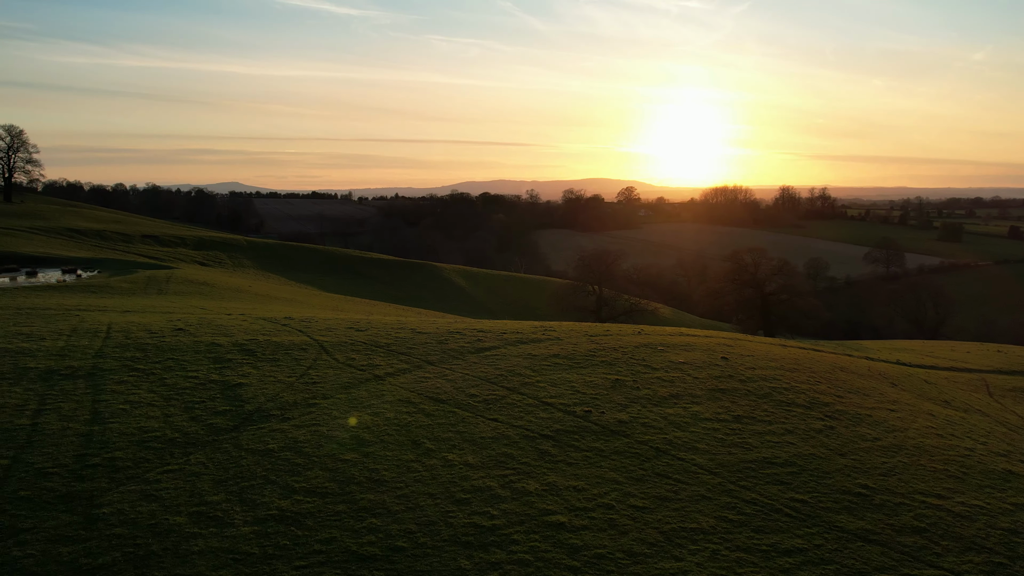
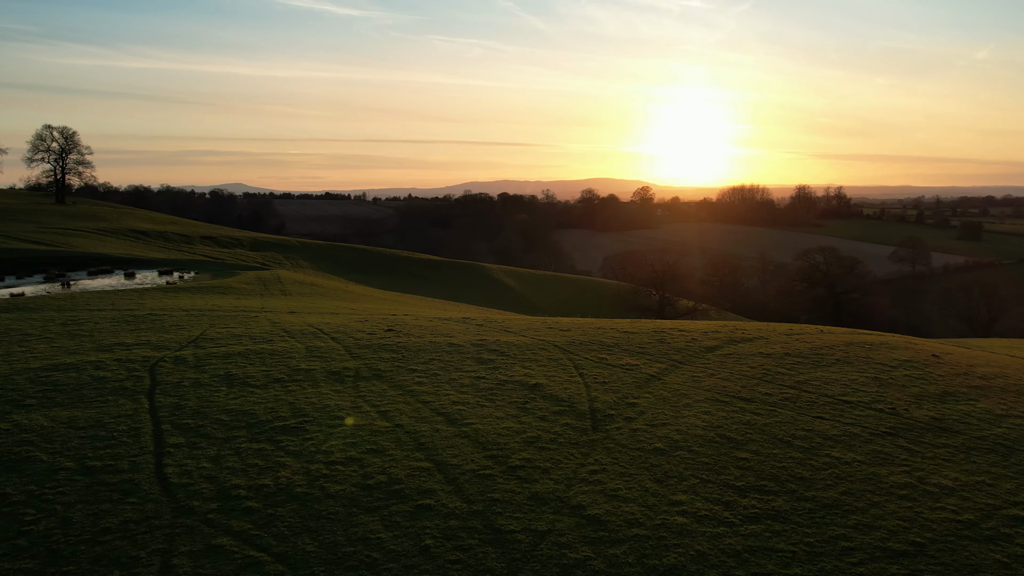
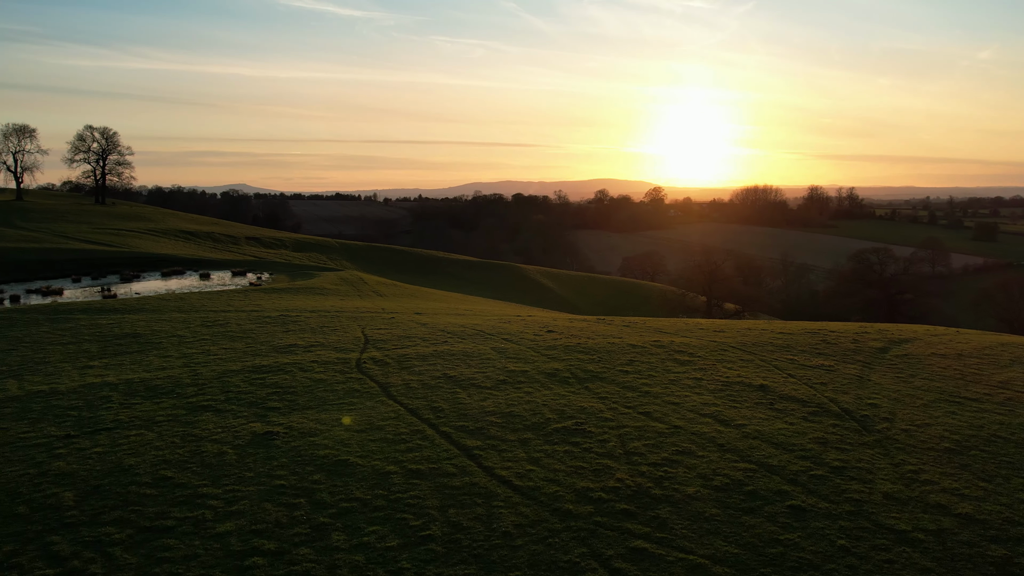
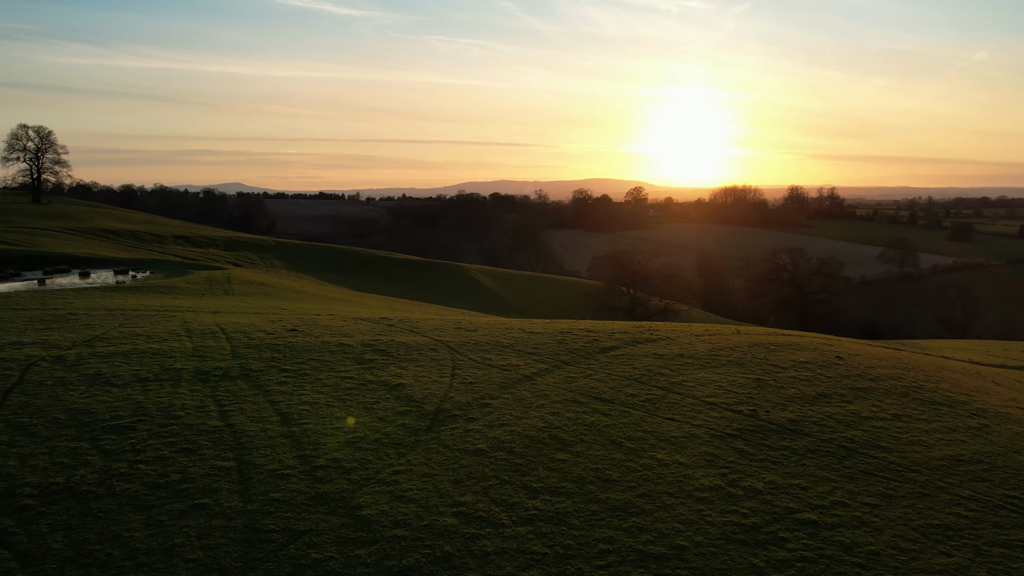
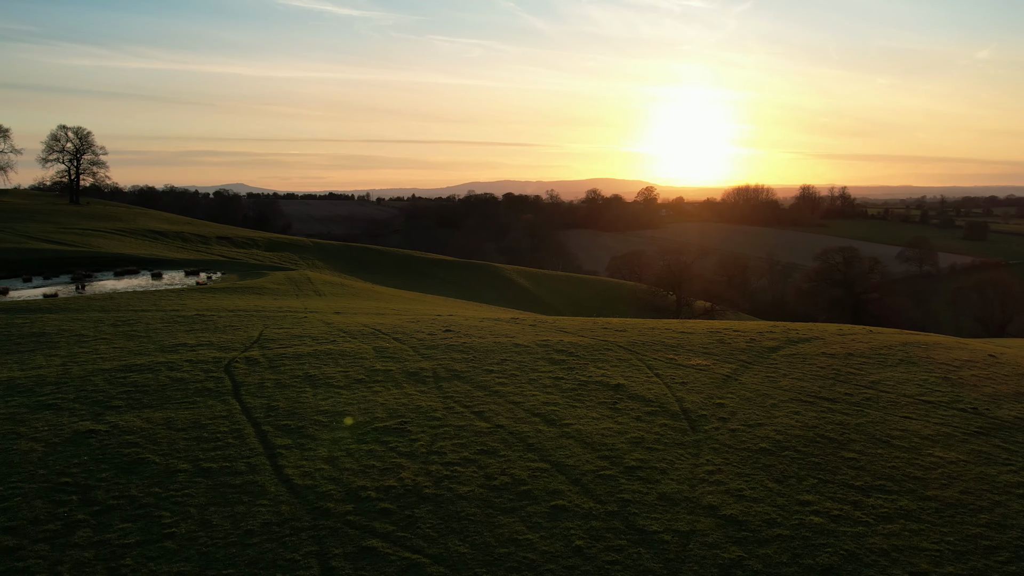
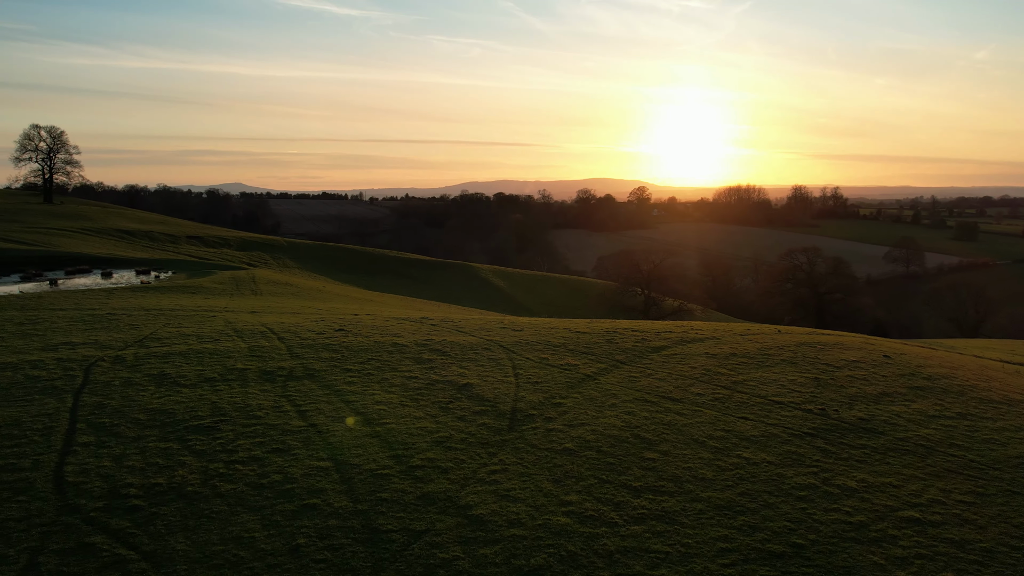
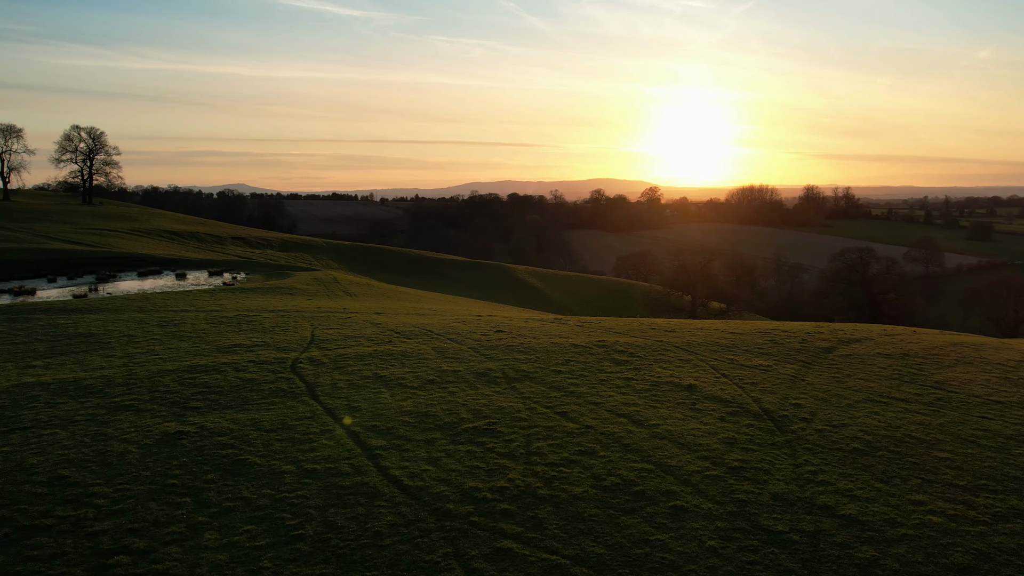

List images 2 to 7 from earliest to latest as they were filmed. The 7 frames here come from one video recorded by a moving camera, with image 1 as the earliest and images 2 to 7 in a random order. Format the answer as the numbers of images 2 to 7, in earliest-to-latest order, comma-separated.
4, 6, 2, 5, 7, 3
